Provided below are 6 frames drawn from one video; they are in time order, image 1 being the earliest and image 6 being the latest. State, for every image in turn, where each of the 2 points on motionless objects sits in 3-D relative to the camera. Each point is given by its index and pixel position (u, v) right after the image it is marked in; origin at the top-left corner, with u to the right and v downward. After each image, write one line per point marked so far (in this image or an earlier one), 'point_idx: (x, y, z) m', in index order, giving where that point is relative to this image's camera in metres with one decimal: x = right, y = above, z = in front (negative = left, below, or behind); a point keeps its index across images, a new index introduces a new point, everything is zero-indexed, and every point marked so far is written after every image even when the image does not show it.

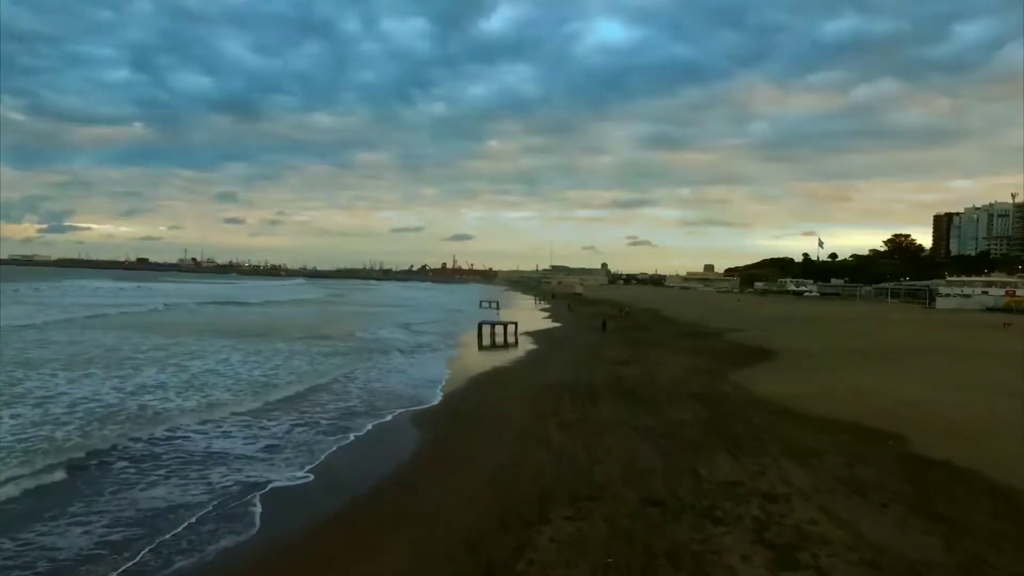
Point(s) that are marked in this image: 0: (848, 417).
0: (+5.2, -2.0, +10.3) m
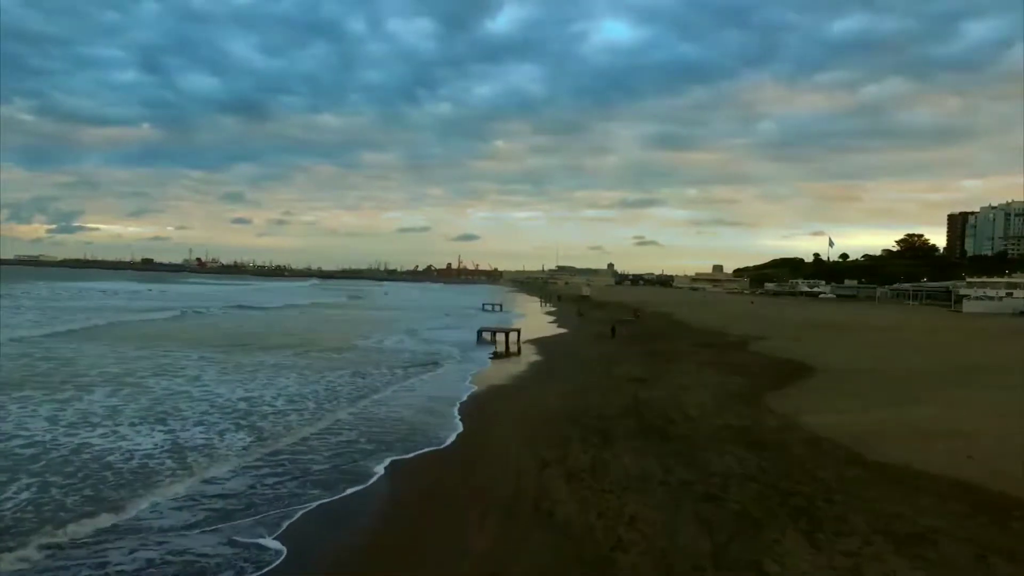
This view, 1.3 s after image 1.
0: (+5.1, -2.1, +8.0) m
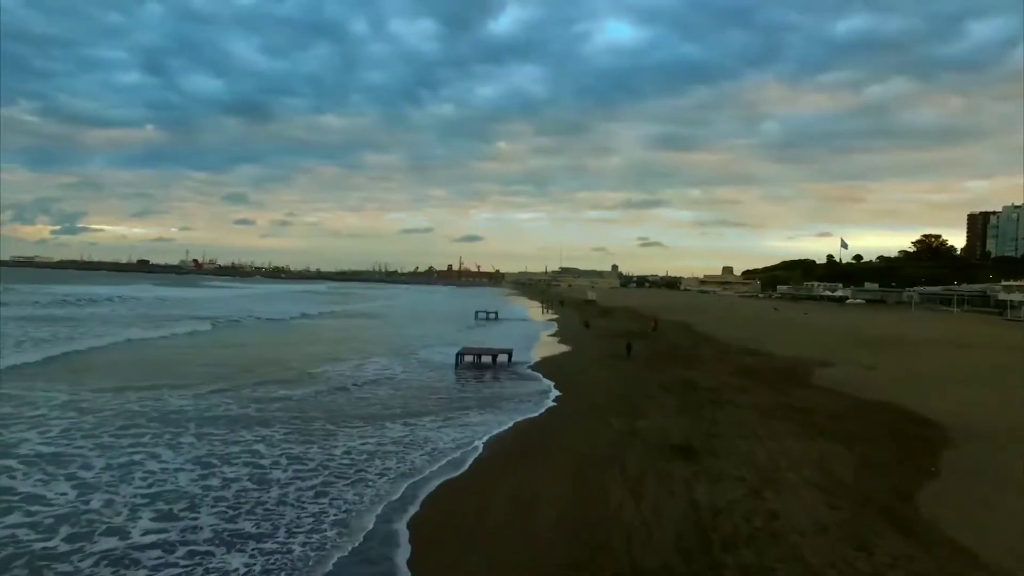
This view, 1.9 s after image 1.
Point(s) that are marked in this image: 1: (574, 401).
0: (+4.8, -2.4, +2.6) m
1: (+1.4, -2.5, +14.8) m
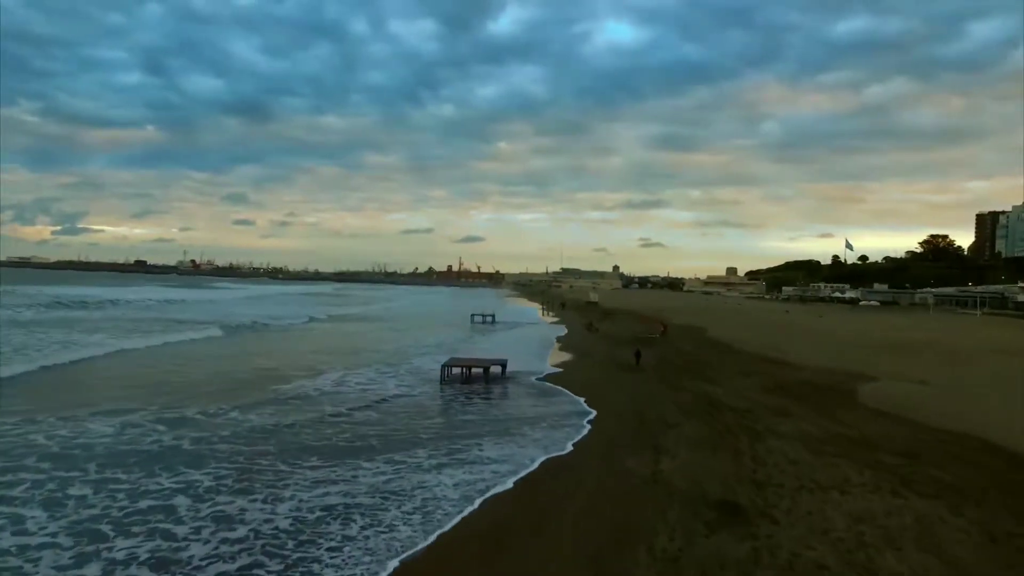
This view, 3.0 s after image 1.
0: (+4.7, -2.5, +0.3) m
1: (+1.3, -2.6, +12.4) m
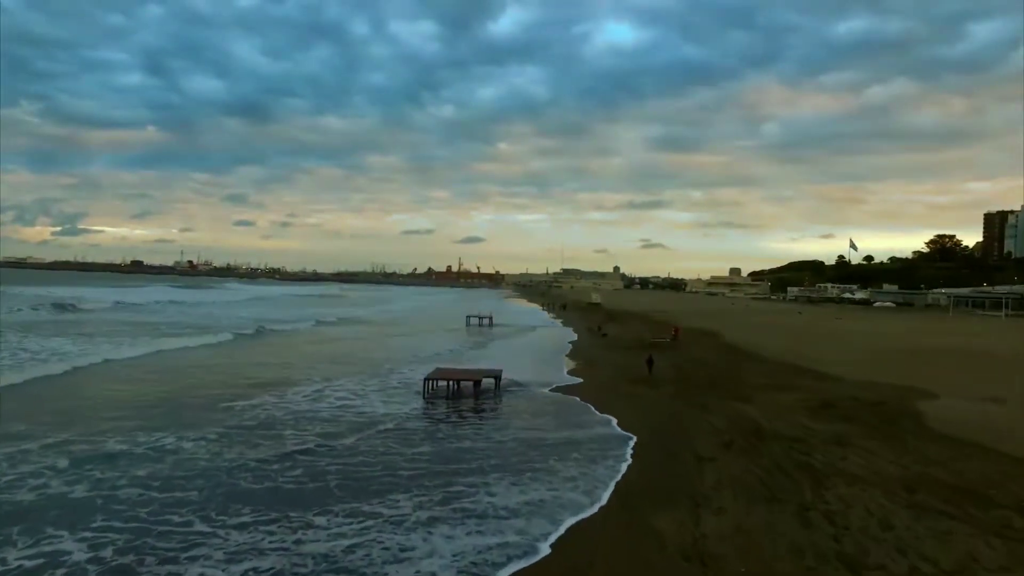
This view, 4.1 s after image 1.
0: (+4.6, -2.5, -2.1) m
1: (+1.2, -2.6, +10.0) m
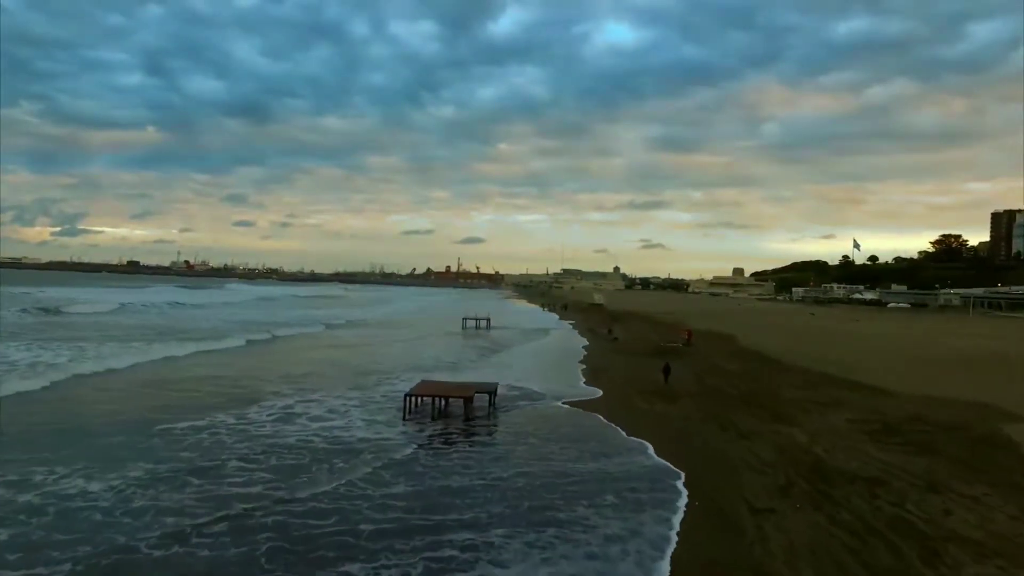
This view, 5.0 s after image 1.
0: (+4.6, -2.5, -4.4) m
1: (+1.2, -2.6, +7.8) m
